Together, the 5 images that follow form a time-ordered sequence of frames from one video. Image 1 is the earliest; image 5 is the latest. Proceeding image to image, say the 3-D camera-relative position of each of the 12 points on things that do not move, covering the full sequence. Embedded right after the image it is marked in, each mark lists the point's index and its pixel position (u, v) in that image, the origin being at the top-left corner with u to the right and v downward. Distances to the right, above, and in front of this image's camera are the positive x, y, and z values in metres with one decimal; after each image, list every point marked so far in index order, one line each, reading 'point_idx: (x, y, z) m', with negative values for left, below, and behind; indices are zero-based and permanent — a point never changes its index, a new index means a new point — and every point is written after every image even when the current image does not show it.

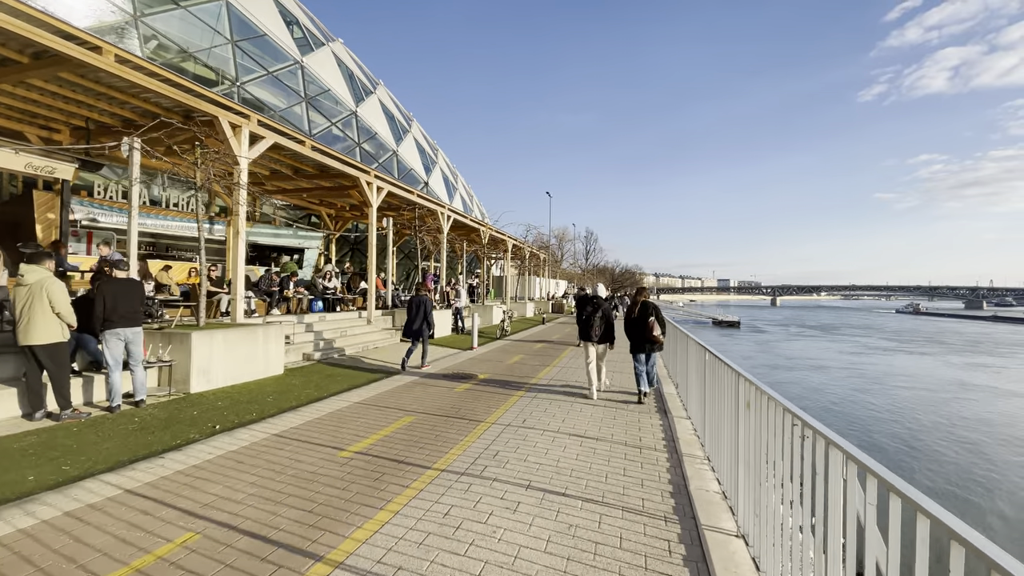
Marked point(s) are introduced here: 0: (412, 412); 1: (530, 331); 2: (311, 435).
0: (-1.4, -1.8, +6.5) m
1: (+0.8, -1.9, +19.2) m
2: (-2.4, -1.8, +5.4) m
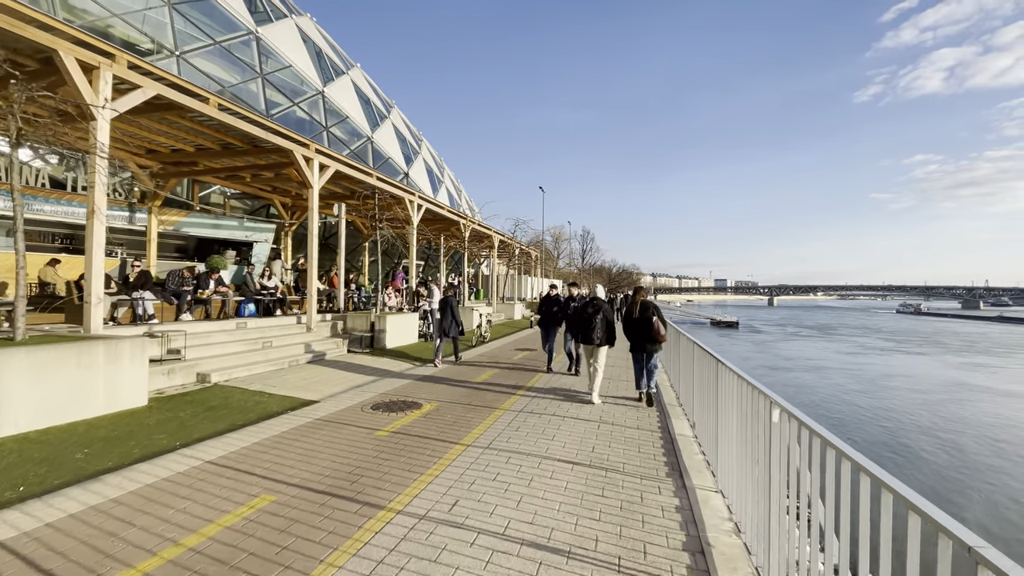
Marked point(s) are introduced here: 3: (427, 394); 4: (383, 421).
0: (-2.1, -1.7, +4.1) m
1: (0.0, -1.9, +16.9) m
2: (-3.0, -1.8, +3.0) m
3: (-1.4, -1.7, +7.4) m
4: (-1.7, -1.7, +5.9) m
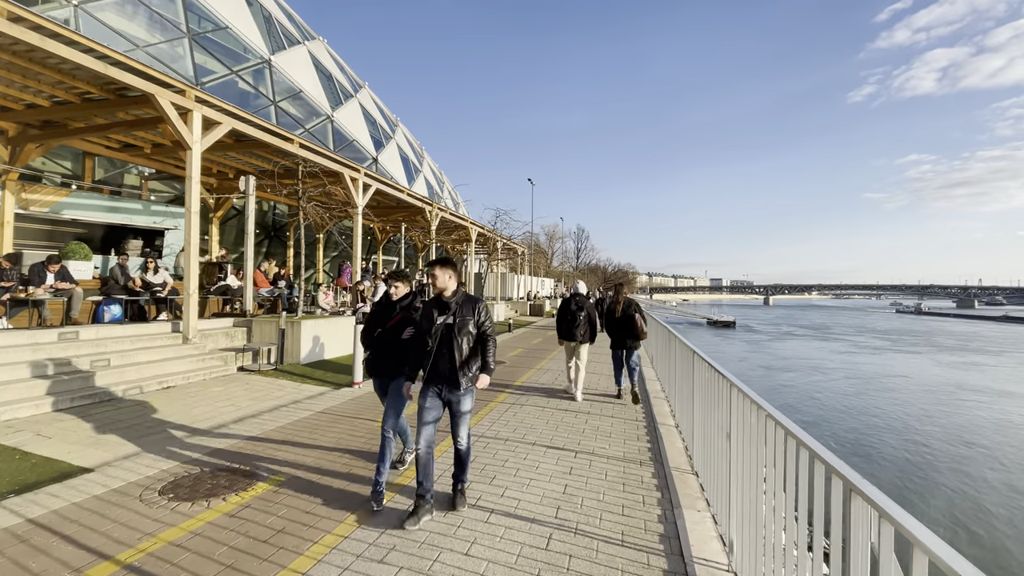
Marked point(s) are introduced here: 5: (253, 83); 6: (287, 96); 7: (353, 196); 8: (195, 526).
0: (-2.9, -1.7, +1.4) m
1: (-0.9, -1.8, +14.2) m
2: (-3.9, -1.7, +0.3) m
3: (-2.3, -1.7, +4.6) m
4: (-2.6, -1.7, +3.2) m
5: (-10.4, +8.2, +18.1) m
6: (-9.7, +8.2, +19.5) m
7: (-4.3, +2.5, +12.4) m
8: (-2.2, -1.7, +3.2) m
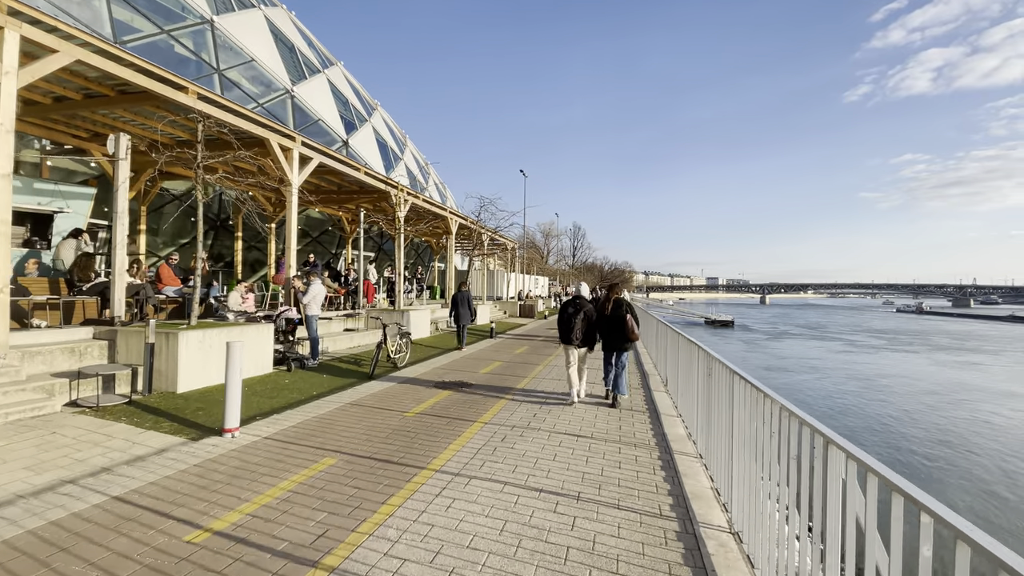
0: (-3.4, -1.7, -1.2) m
1: (-1.5, -1.7, +11.7) m
2: (-4.3, -1.7, -2.2) m
3: (-2.8, -1.7, +2.1) m
4: (-3.0, -1.7, +0.6) m
5: (-11.0, +8.2, +15.5) m
6: (-10.3, +8.3, +16.9) m
7: (-4.9, +2.5, +9.8) m
8: (-2.7, -1.7, +0.7) m
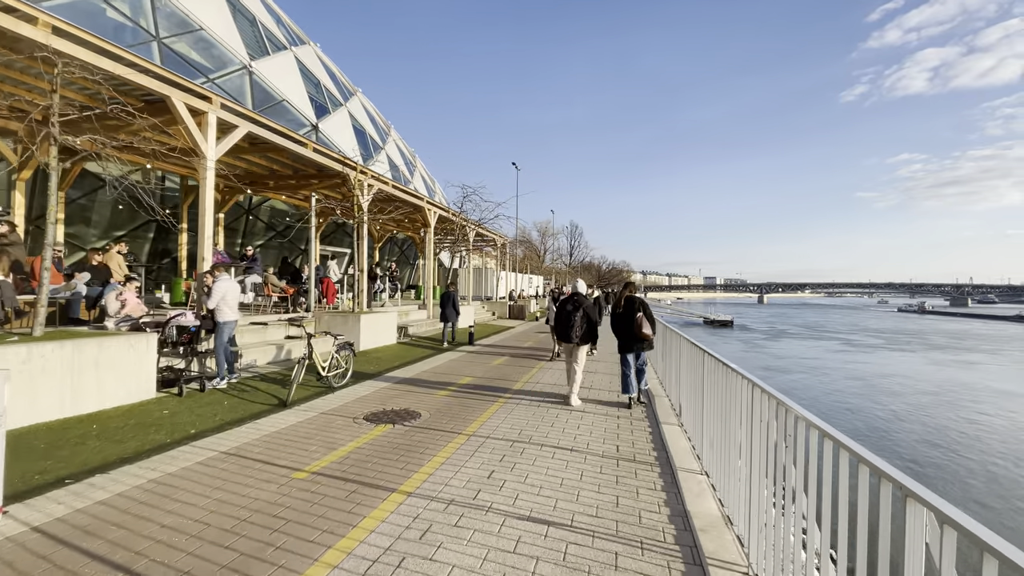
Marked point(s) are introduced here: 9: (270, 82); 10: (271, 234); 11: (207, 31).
0: (-3.8, -1.6, -3.1) m
1: (-2.0, -1.7, +9.8) m
2: (-4.8, -1.7, -4.2) m
3: (-3.3, -1.6, +0.2) m
4: (-3.5, -1.6, -1.3) m
5: (-11.5, +8.3, +13.5) m
6: (-10.9, +8.3, +14.9) m
7: (-5.4, +2.5, +7.9) m
8: (-3.2, -1.6, -1.2) m
9: (-9.6, +8.1, +18.0) m
10: (-9.0, +2.0, +16.7) m
11: (-10.7, +9.1, +16.0) m
